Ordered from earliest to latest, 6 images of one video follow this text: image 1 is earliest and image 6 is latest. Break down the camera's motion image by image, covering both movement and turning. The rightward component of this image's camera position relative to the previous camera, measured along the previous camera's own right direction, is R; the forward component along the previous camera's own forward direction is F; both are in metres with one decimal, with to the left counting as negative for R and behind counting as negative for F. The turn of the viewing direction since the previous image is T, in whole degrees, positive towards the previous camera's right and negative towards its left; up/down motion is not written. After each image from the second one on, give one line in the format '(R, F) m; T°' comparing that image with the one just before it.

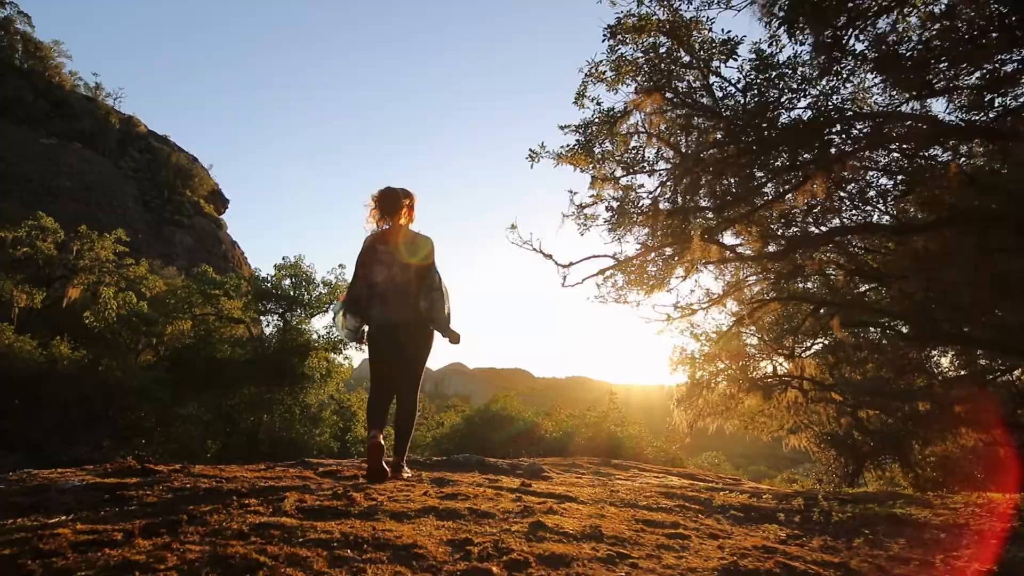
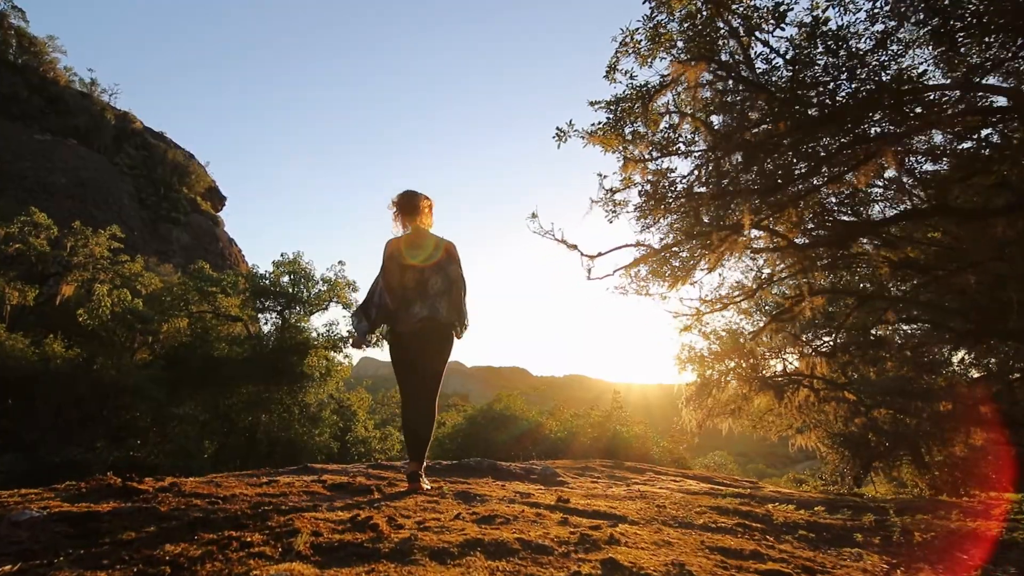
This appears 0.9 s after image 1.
(-0.2, +0.5) m; 0°
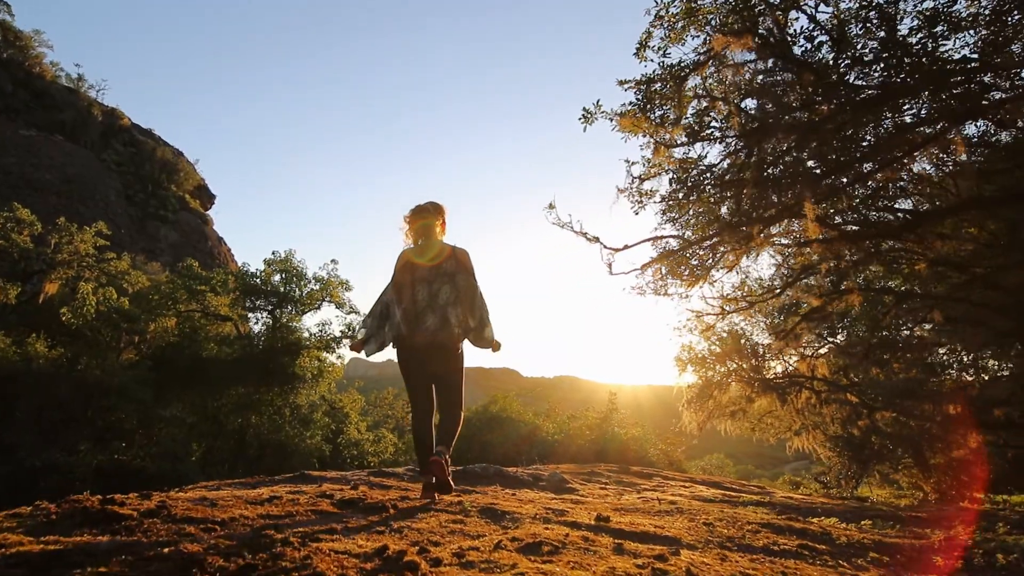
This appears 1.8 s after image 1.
(-0.2, +0.4) m; +1°
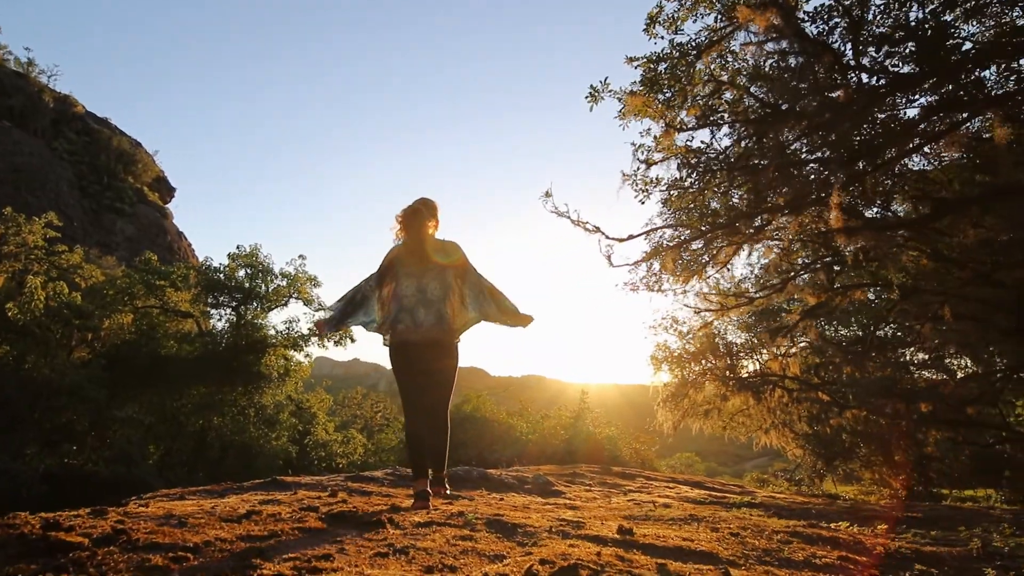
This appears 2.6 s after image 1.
(-0.2, +0.4) m; +3°
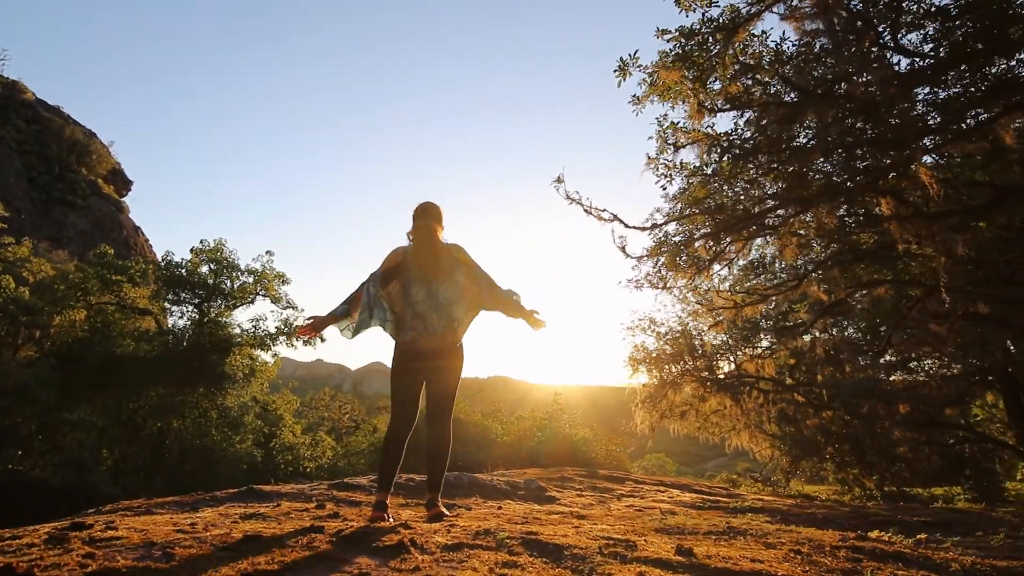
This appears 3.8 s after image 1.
(-0.3, +0.5) m; +3°
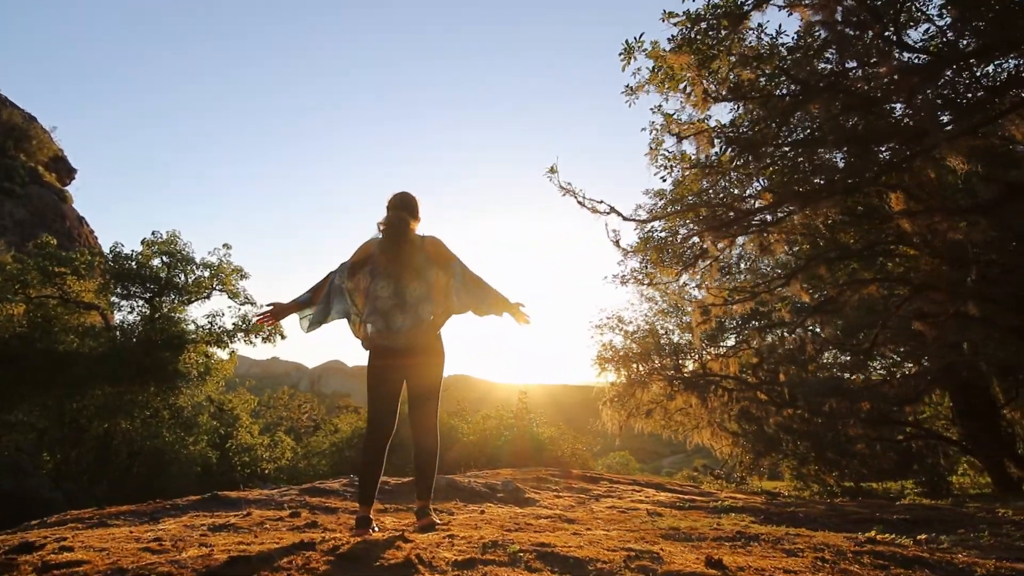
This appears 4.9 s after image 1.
(-0.2, +0.3) m; +3°
